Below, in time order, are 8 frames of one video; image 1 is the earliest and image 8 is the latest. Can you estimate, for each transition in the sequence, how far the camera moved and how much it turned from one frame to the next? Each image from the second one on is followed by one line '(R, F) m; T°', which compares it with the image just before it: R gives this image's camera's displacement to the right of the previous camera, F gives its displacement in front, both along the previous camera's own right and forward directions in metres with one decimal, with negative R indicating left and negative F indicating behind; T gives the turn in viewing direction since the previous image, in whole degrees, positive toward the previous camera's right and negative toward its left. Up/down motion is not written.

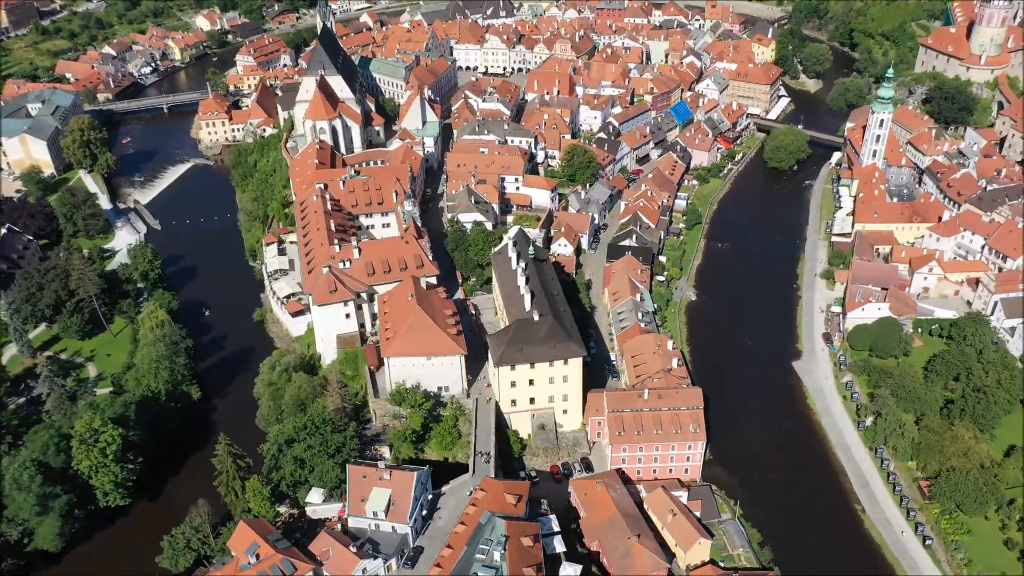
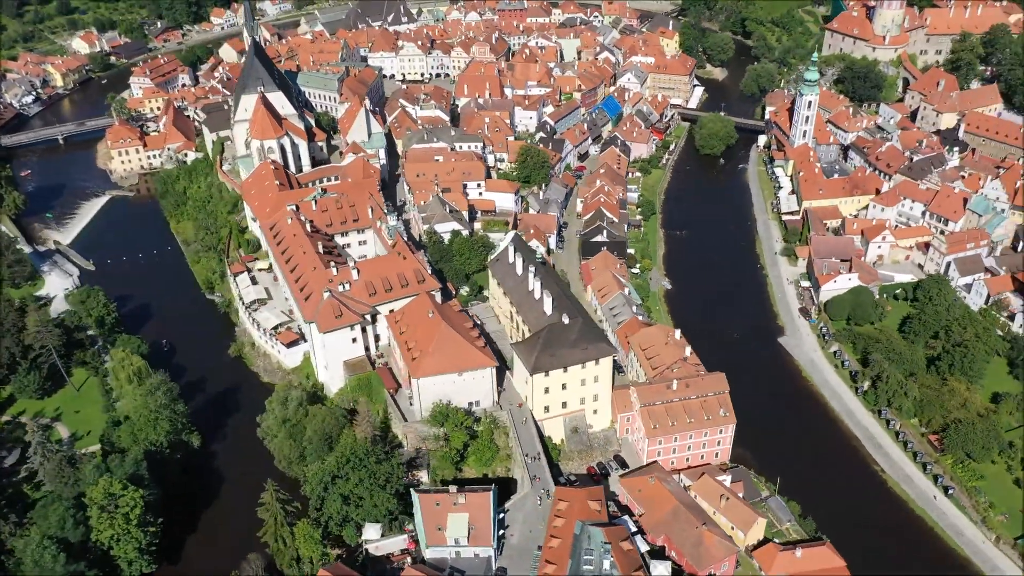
(-8.6, +1.4) m; +9°
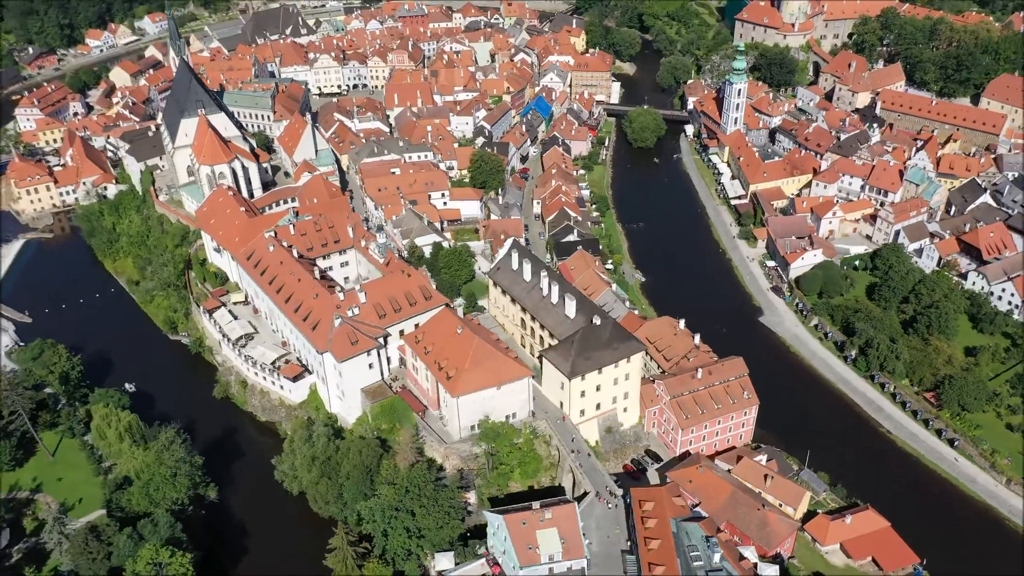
(-8.6, +1.4) m; +9°
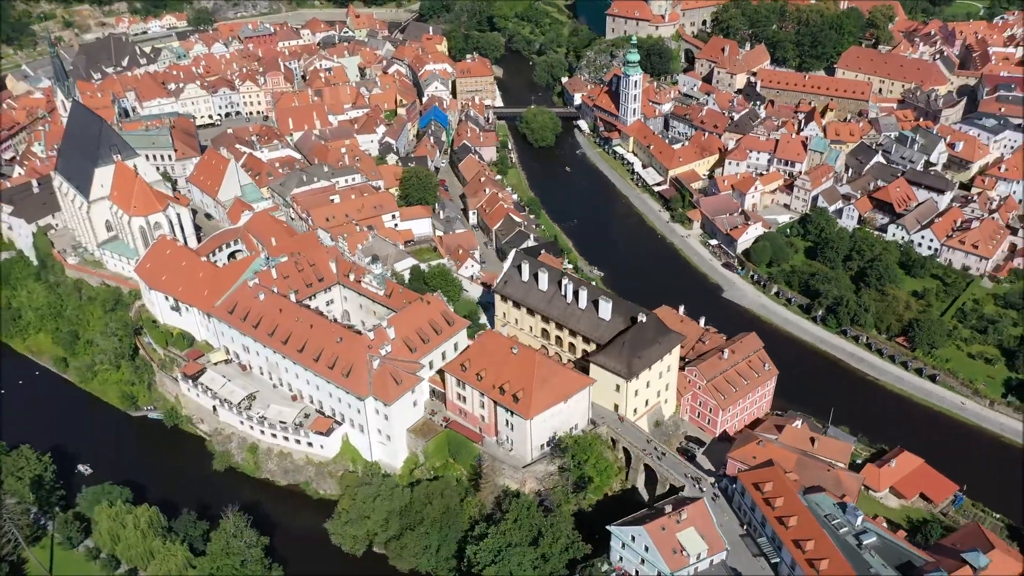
(-12.8, +2.6) m; +13°
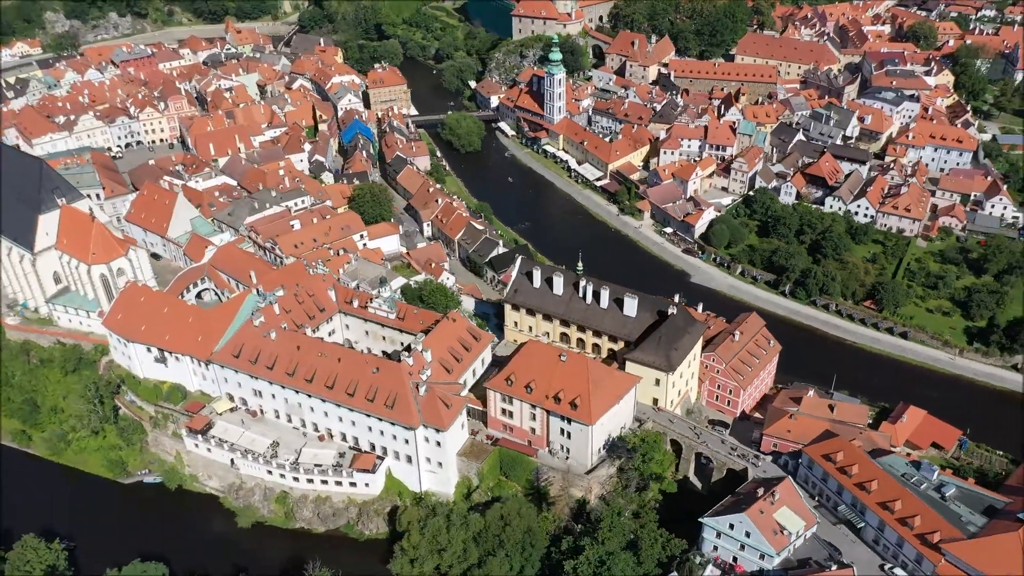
(-9.7, +1.7) m; +10°
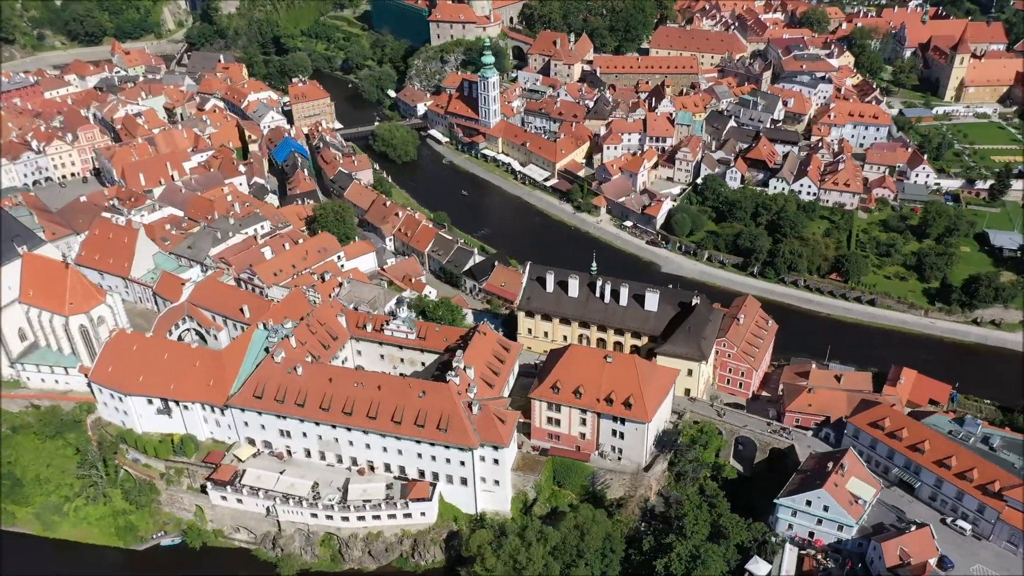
(-8.6, +1.4) m; +9°
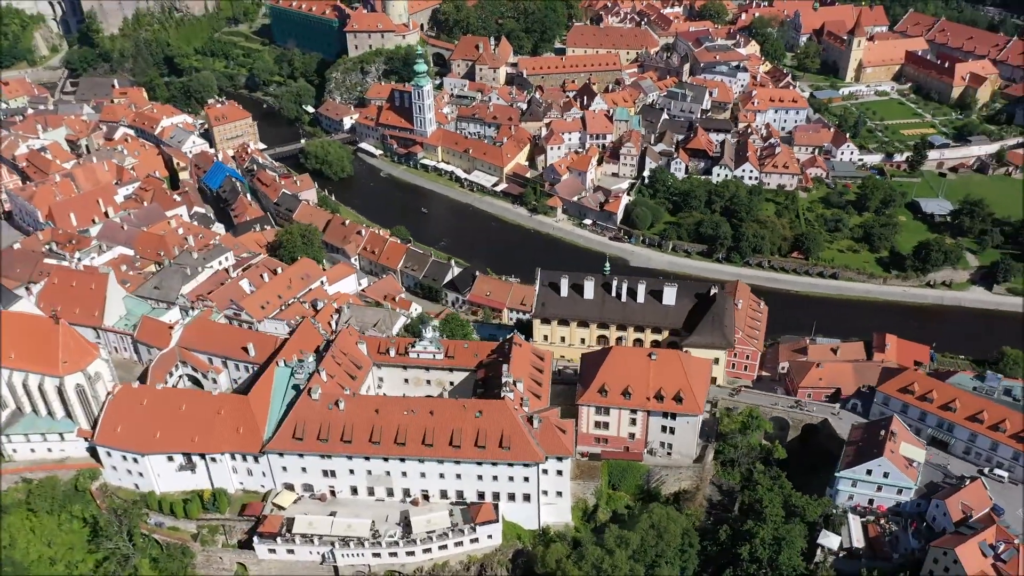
(-8.6, +1.4) m; +9°
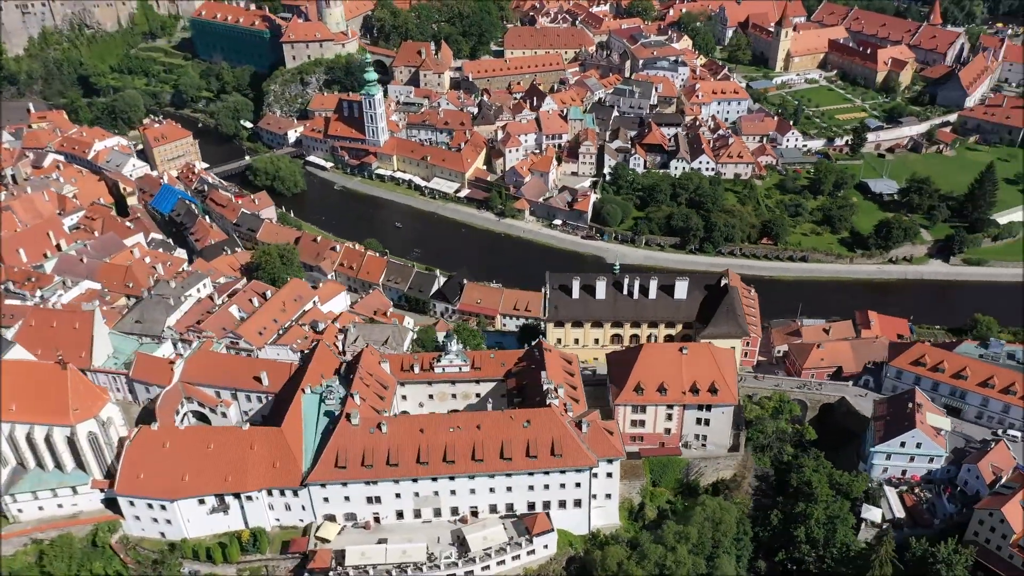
(-6.5, +0.9) m; +7°
